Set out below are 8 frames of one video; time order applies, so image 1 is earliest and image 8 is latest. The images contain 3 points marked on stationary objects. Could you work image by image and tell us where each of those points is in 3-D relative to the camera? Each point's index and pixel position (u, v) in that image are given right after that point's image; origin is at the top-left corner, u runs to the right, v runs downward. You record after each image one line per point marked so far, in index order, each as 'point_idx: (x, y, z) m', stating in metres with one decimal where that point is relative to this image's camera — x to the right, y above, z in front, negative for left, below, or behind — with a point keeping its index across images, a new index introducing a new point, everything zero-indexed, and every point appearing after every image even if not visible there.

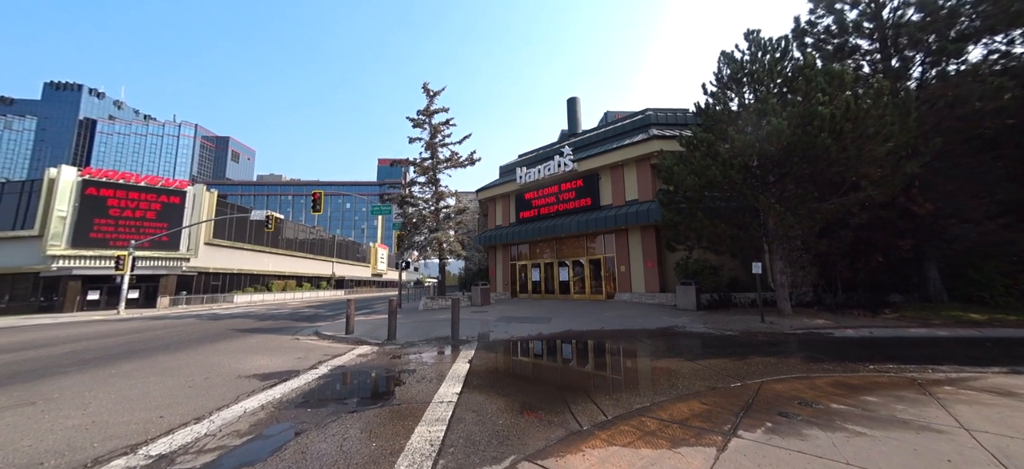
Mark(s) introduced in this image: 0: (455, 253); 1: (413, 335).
0: (-3.0, -0.9, +18.4) m
1: (-3.0, -3.0, +10.4) m
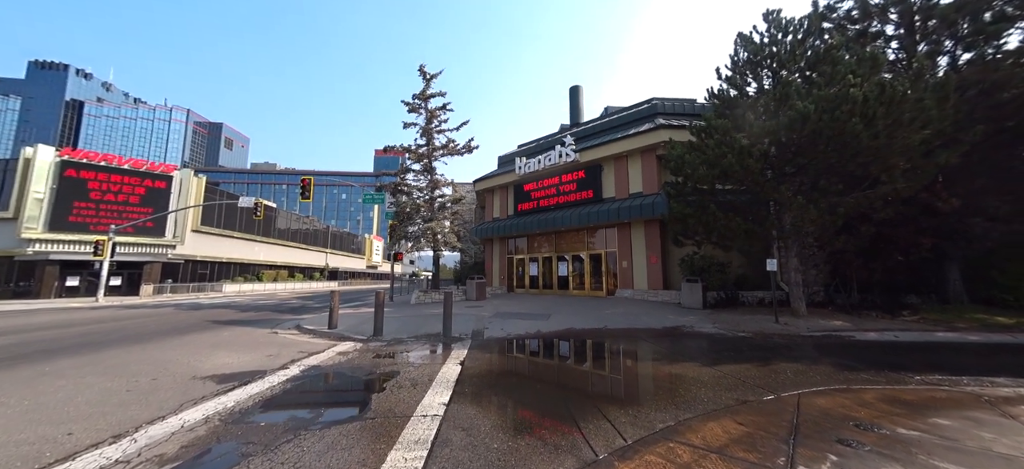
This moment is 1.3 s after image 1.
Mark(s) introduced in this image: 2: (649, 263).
0: (-3.1, -0.5, +17.6) m
1: (-3.1, -2.7, +9.6) m
2: (+6.6, -1.4, +16.8) m
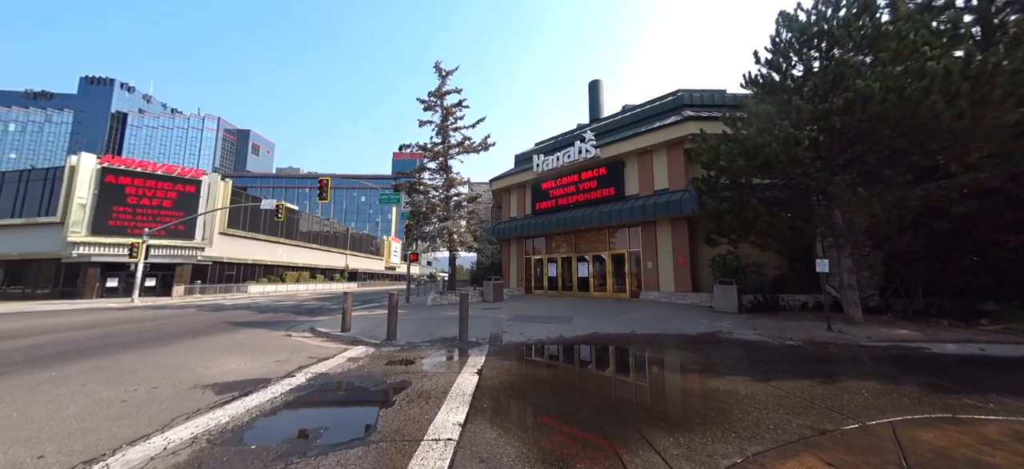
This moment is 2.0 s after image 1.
0: (-2.2, -0.5, +17.1) m
1: (-2.5, -2.6, +9.2) m
2: (+7.5, -1.3, +15.9) m
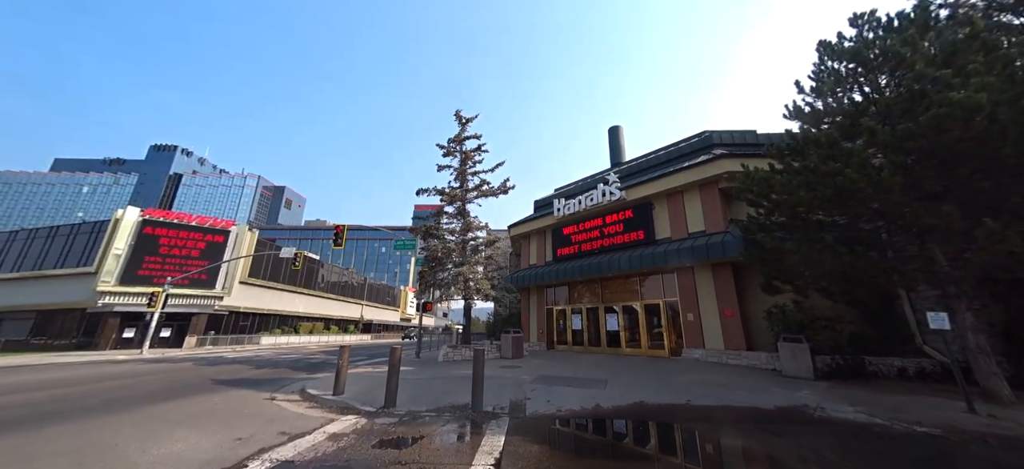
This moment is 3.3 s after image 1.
0: (-1.3, -2.6, +15.7) m
1: (-2.0, -3.6, +7.5) m
2: (+8.3, -3.2, +13.8) m
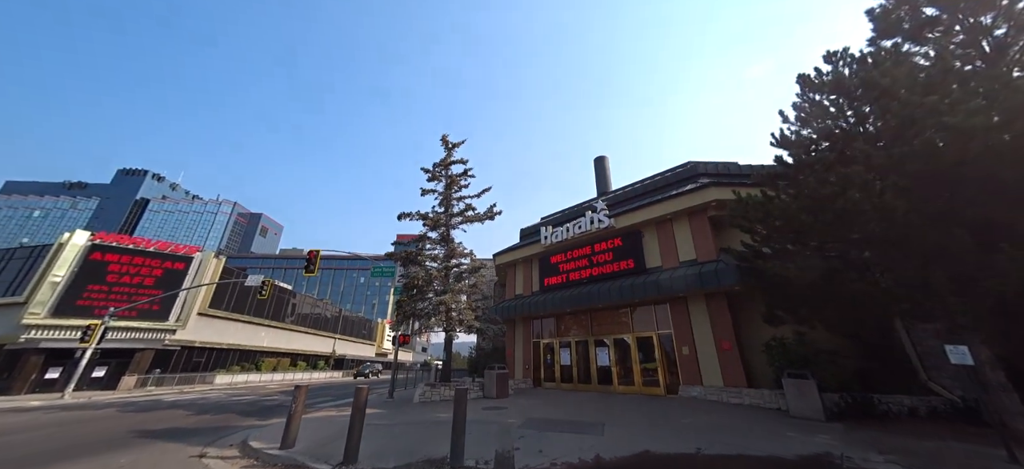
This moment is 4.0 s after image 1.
0: (-1.9, -3.7, +14.5) m
1: (-2.2, -4.0, +6.3) m
2: (+7.8, -4.3, +13.1) m
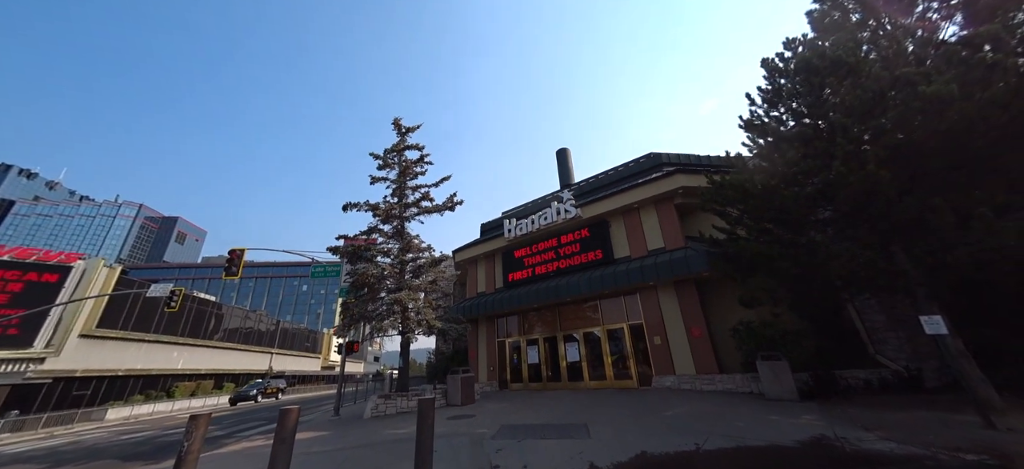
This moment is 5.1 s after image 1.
0: (-3.2, -3.4, +13.0) m
1: (-2.5, -3.5, +4.8) m
2: (+6.6, -3.8, +12.8) m
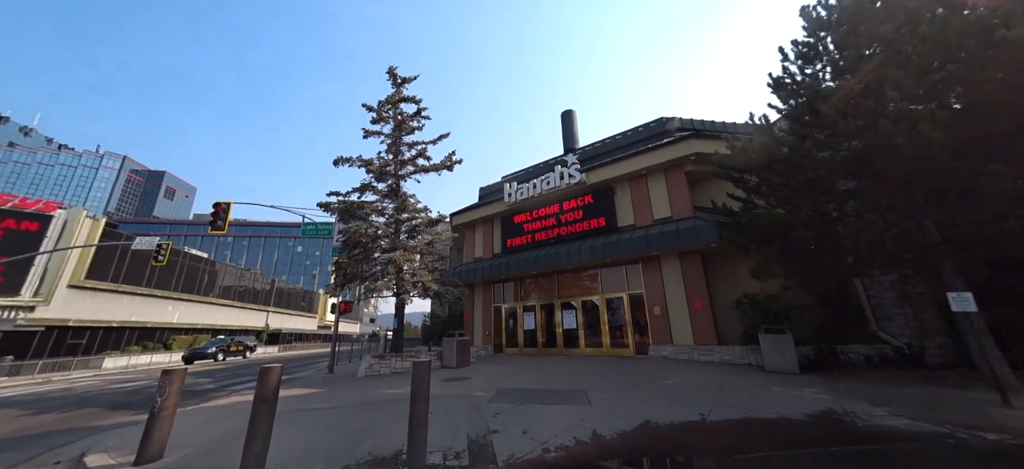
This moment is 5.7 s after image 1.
0: (-3.3, -1.9, +12.6) m
1: (-2.5, -2.8, +4.5) m
2: (+6.5, -2.7, +12.6) m
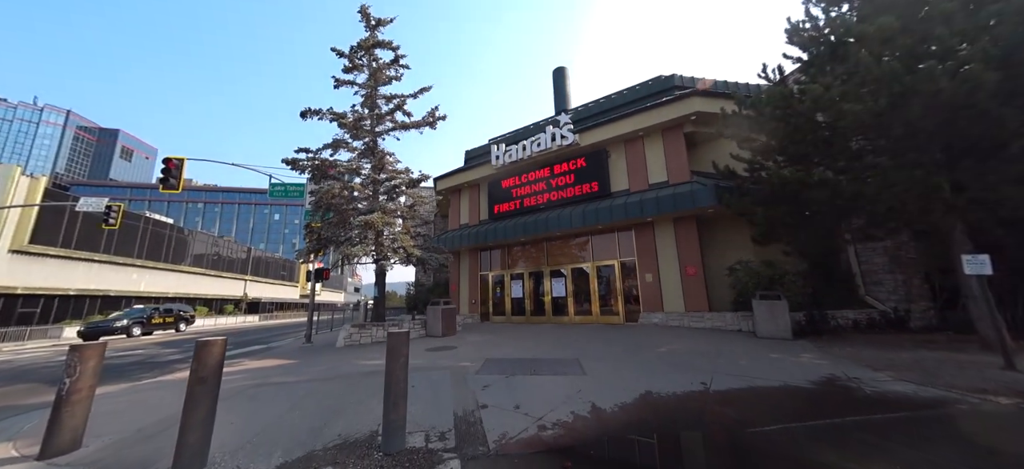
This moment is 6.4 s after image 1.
0: (-3.7, -0.6, +11.8) m
1: (-2.6, -2.3, +3.8) m
2: (+6.1, -1.4, +12.3) m
